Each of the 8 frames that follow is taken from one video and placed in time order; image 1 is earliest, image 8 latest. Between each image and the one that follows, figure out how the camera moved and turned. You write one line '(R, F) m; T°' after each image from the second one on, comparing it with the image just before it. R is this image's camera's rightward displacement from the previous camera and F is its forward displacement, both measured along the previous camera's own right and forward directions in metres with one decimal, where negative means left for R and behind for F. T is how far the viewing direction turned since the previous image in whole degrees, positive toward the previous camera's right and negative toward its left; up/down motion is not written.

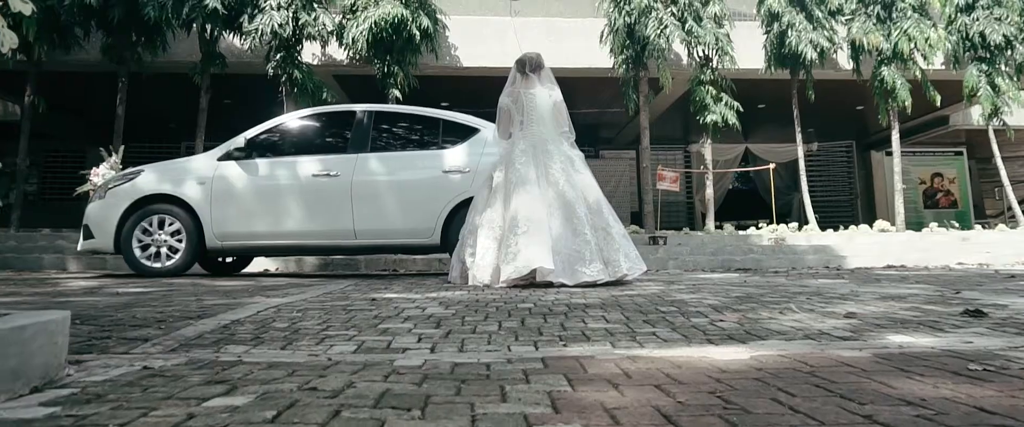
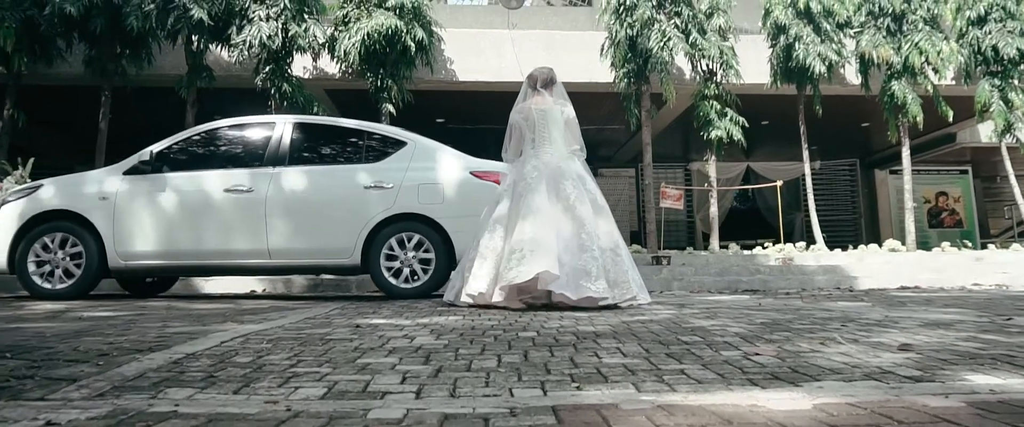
(0.0, +0.4) m; 0°
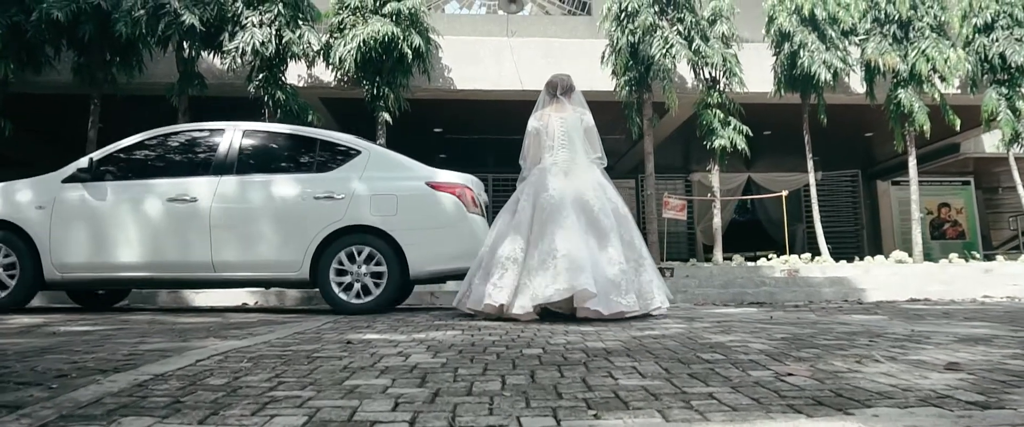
(0.0, +0.3) m; 0°
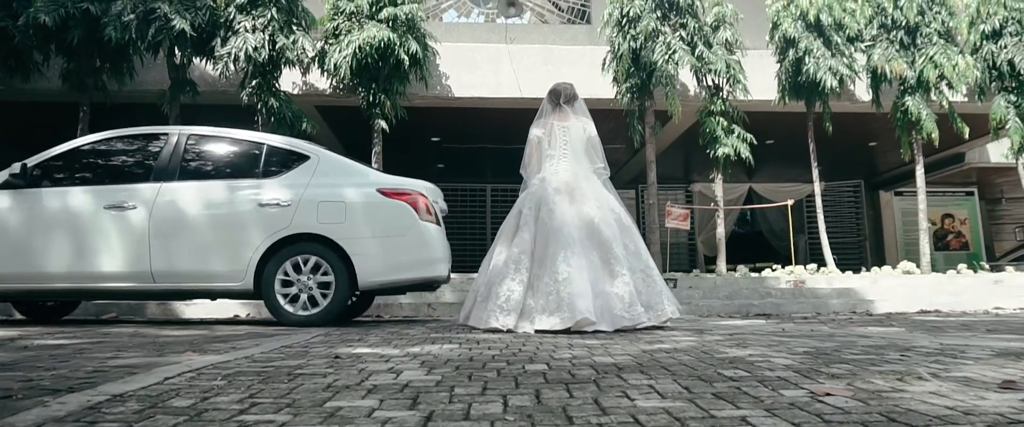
(0.0, +0.3) m; 0°
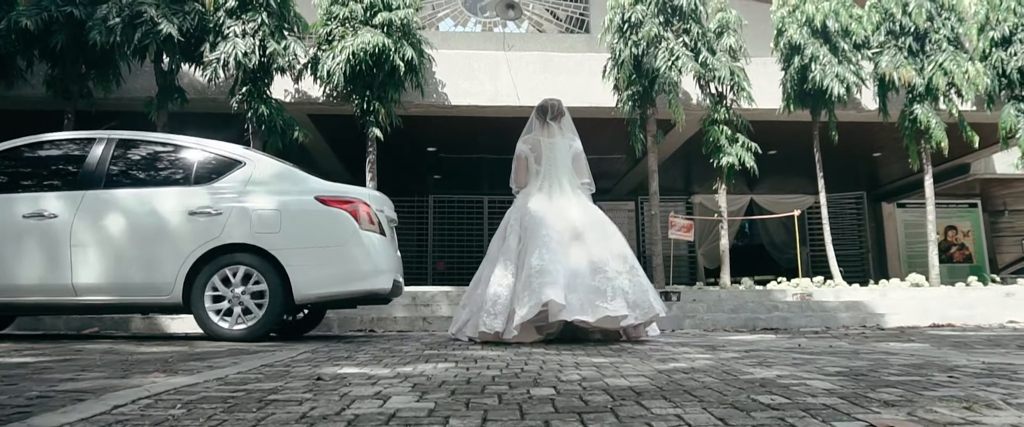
(0.0, +0.3) m; 0°
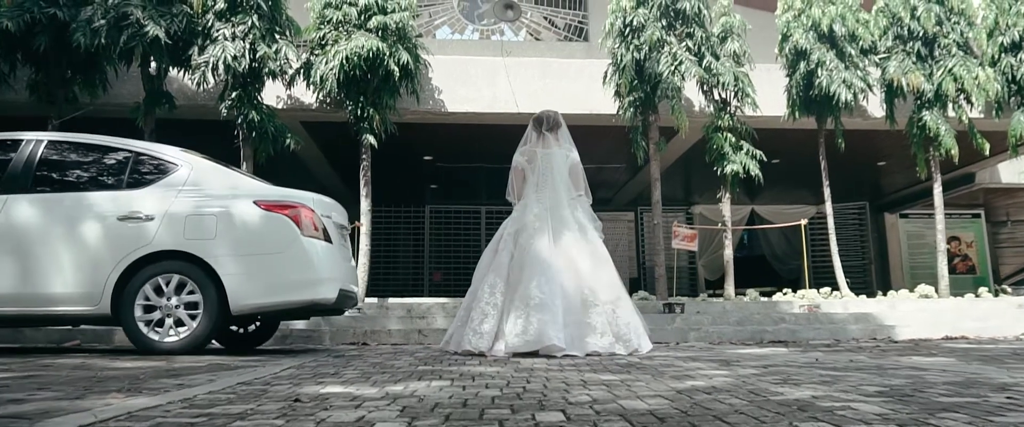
(0.0, +0.3) m; 0°
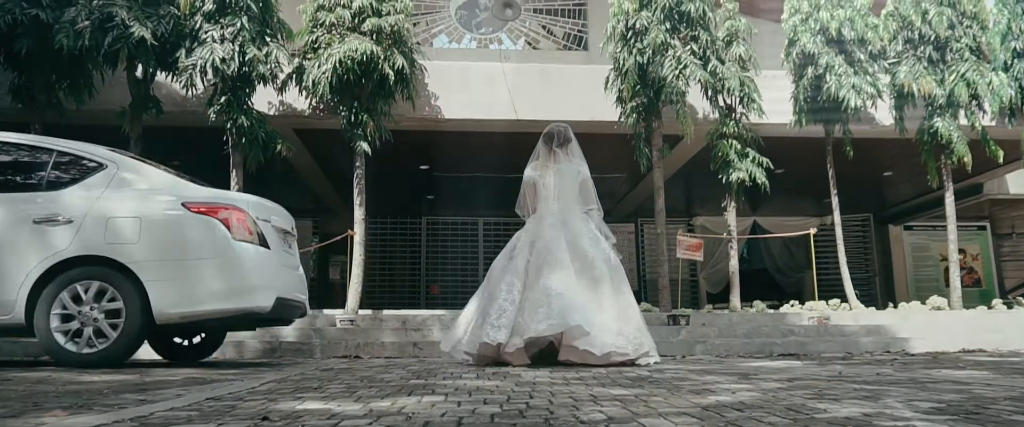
(0.0, +0.3) m; 0°
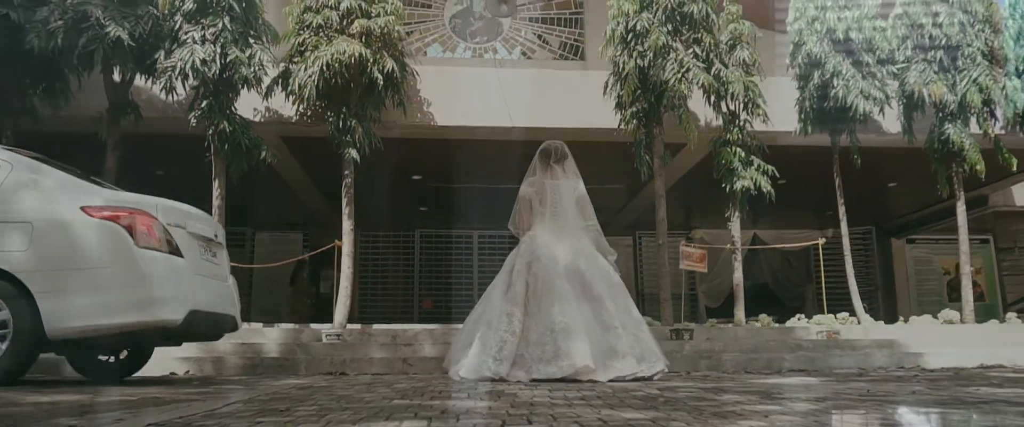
(0.0, +0.4) m; 0°
